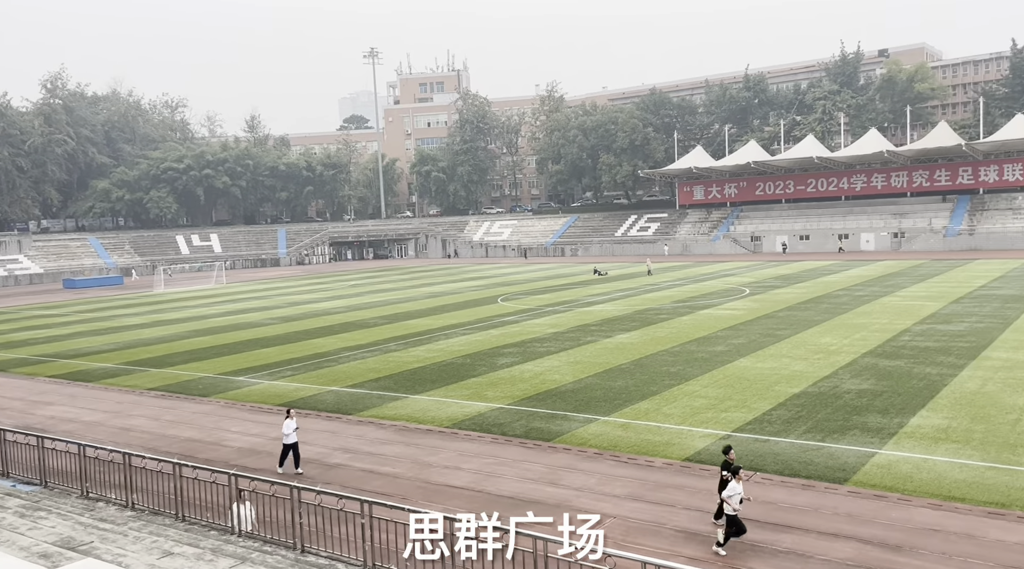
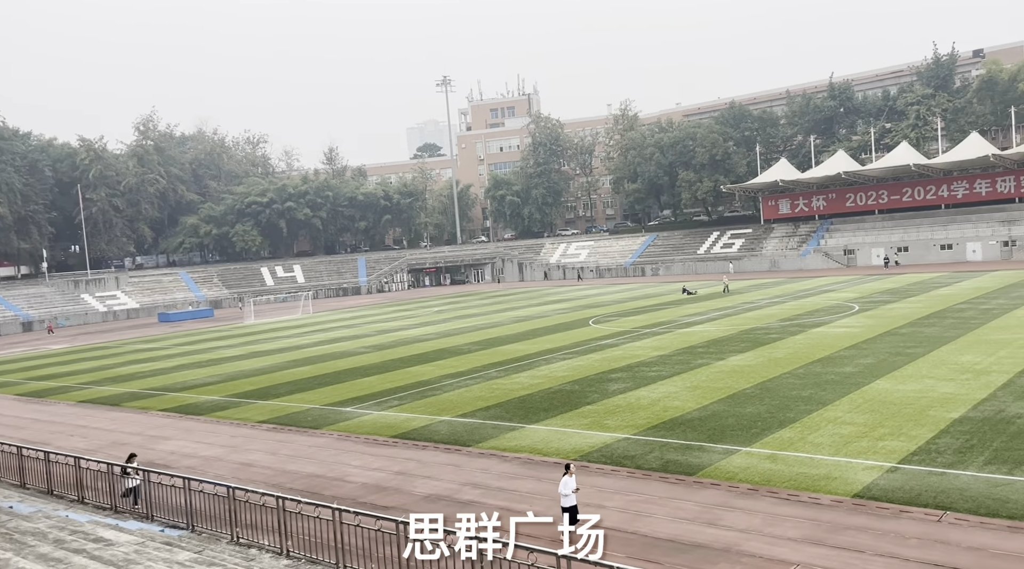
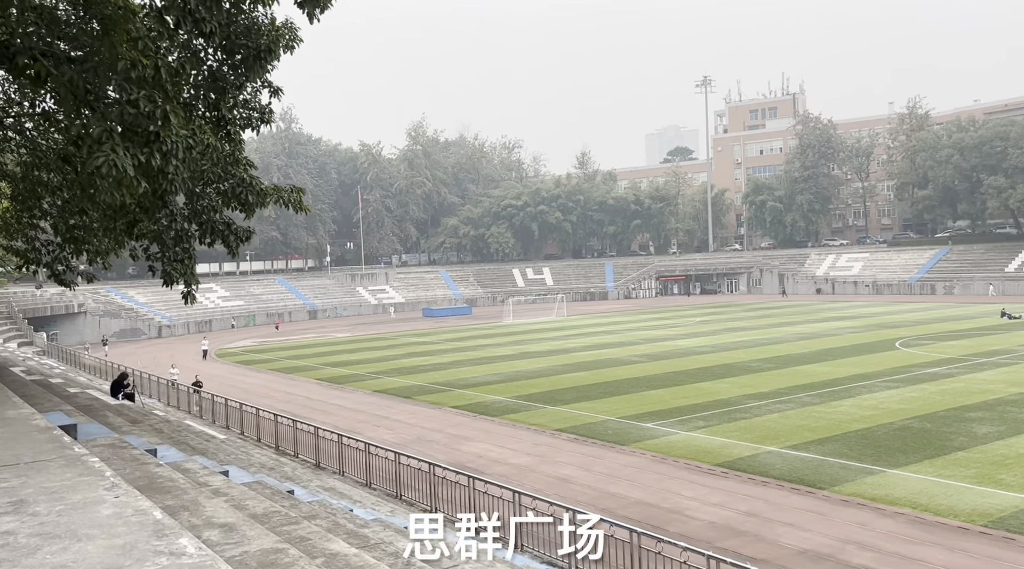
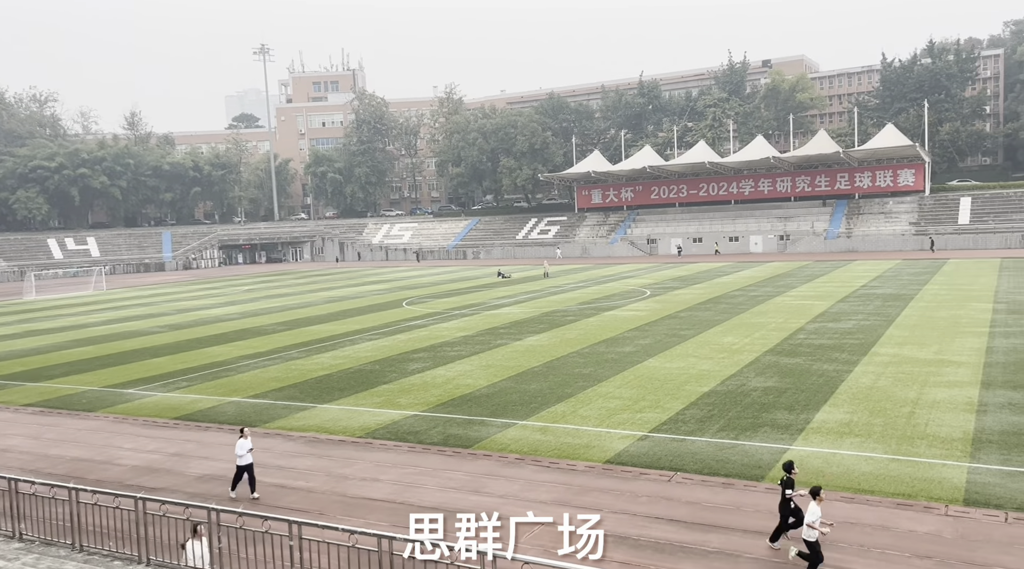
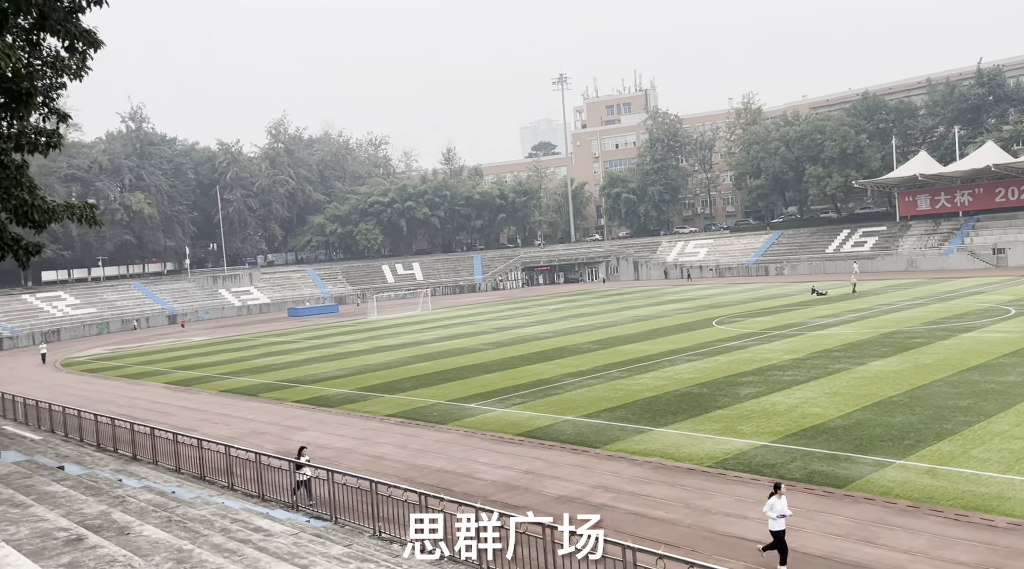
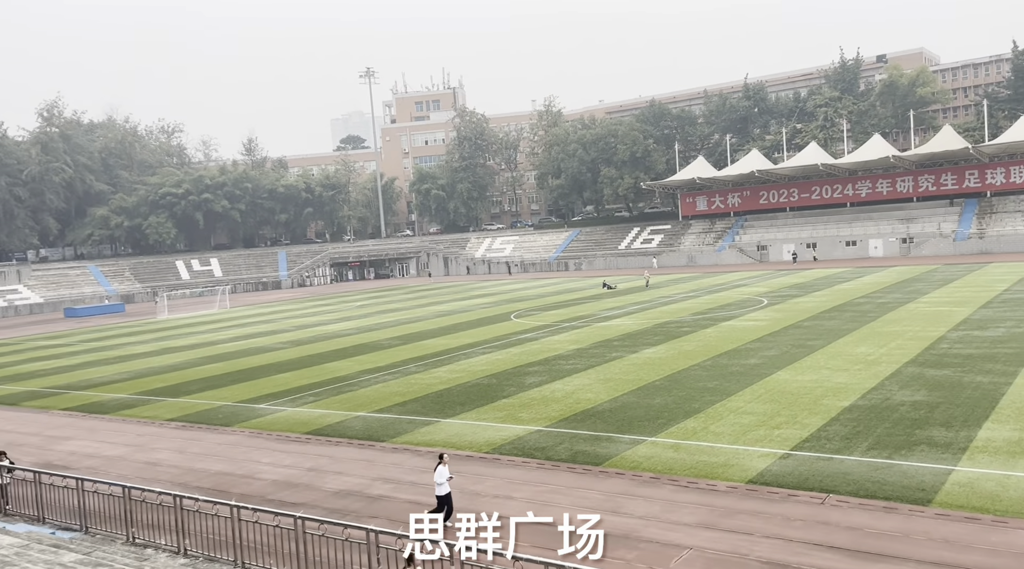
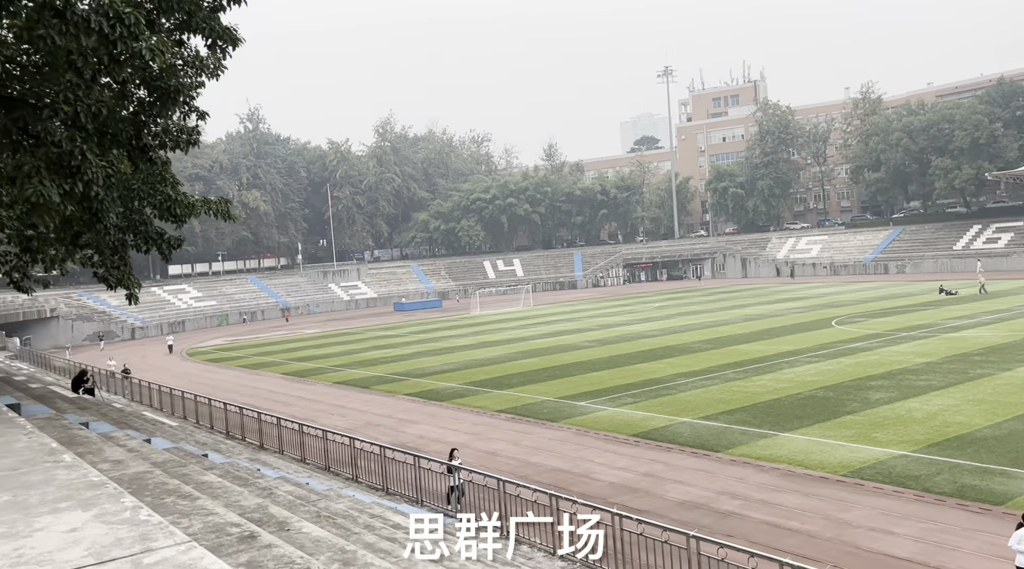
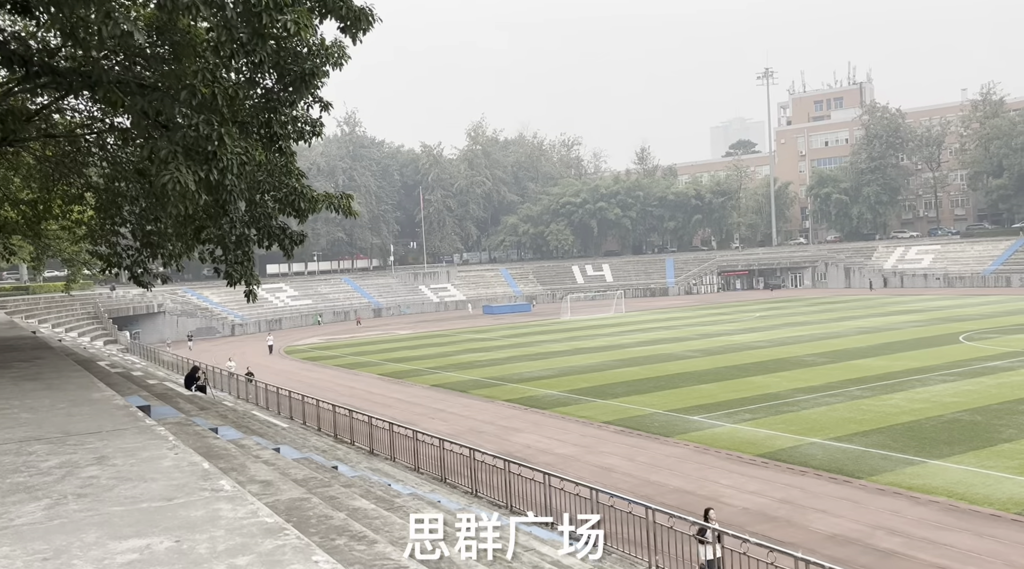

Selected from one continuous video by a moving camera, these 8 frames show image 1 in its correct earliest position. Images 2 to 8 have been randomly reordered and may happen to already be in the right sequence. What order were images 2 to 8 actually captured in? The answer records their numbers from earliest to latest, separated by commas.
4, 6, 2, 5, 7, 8, 3
